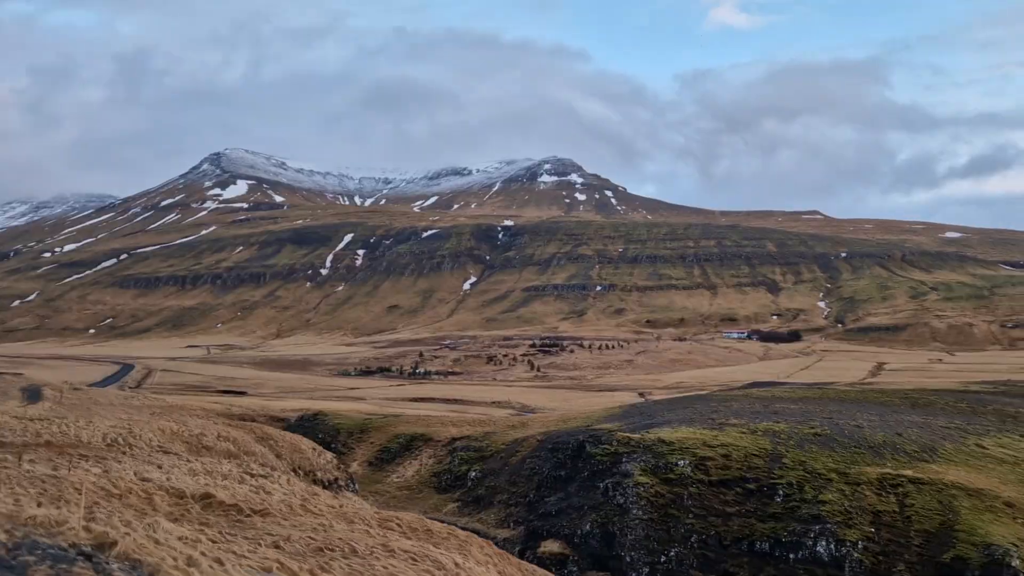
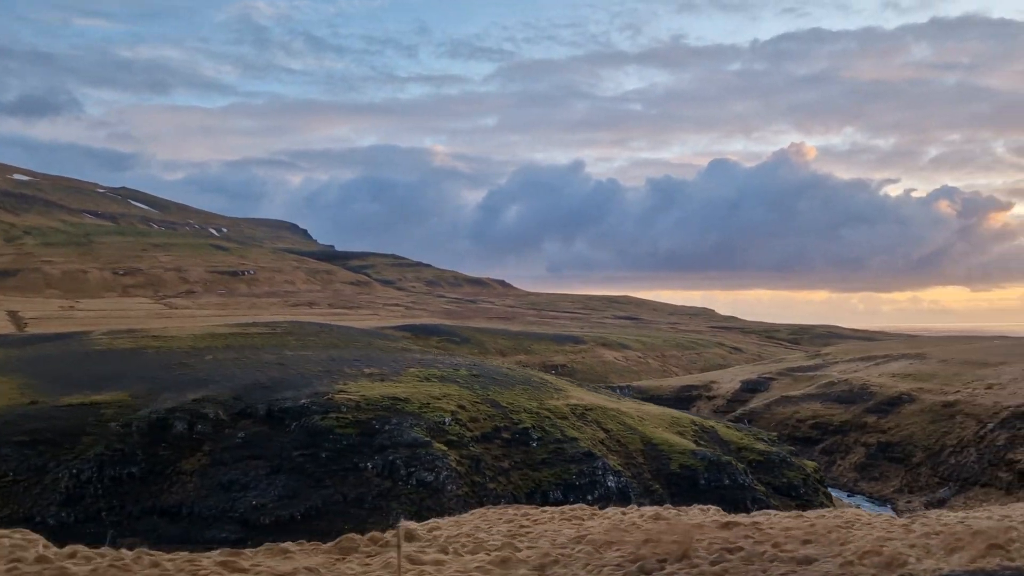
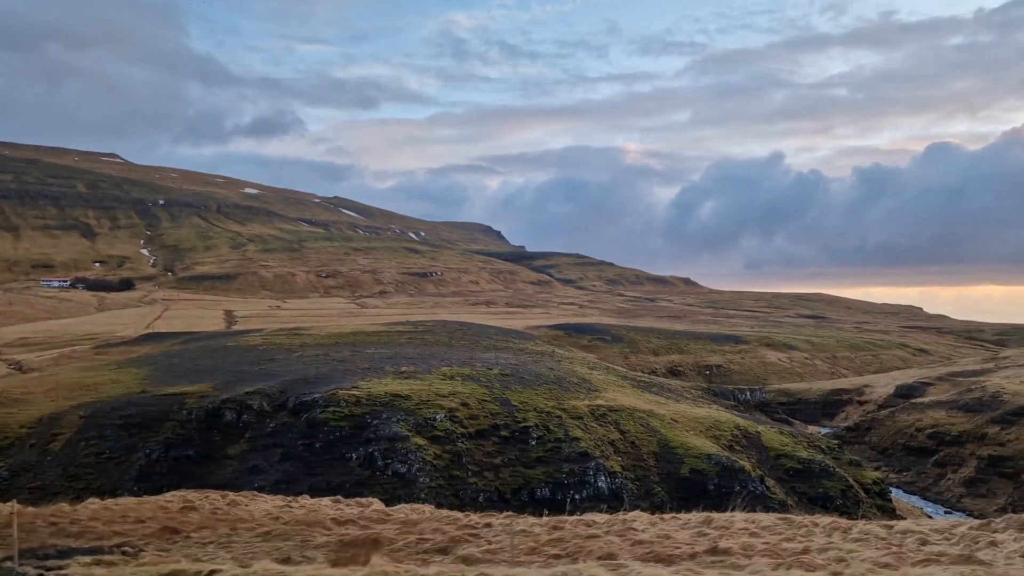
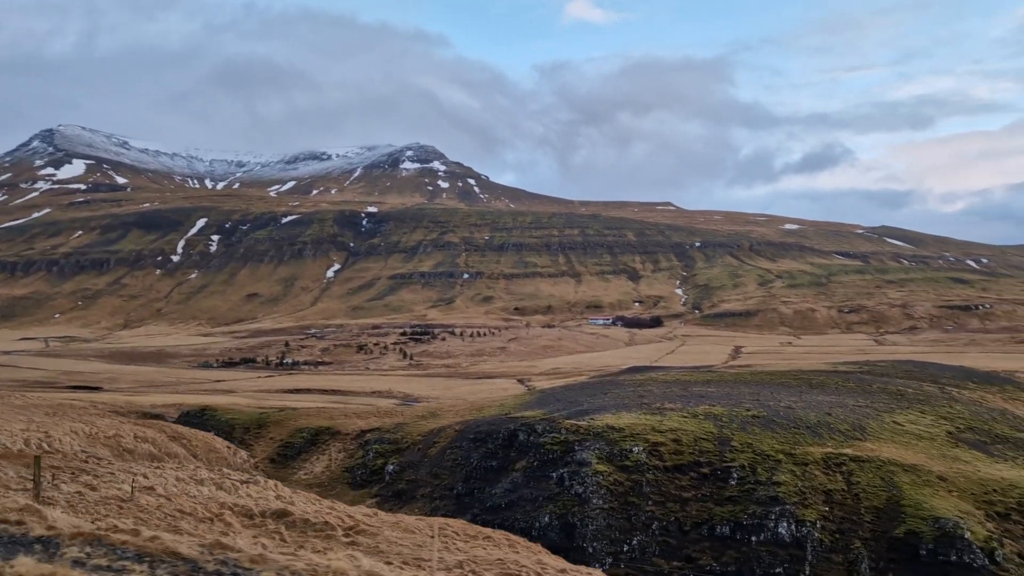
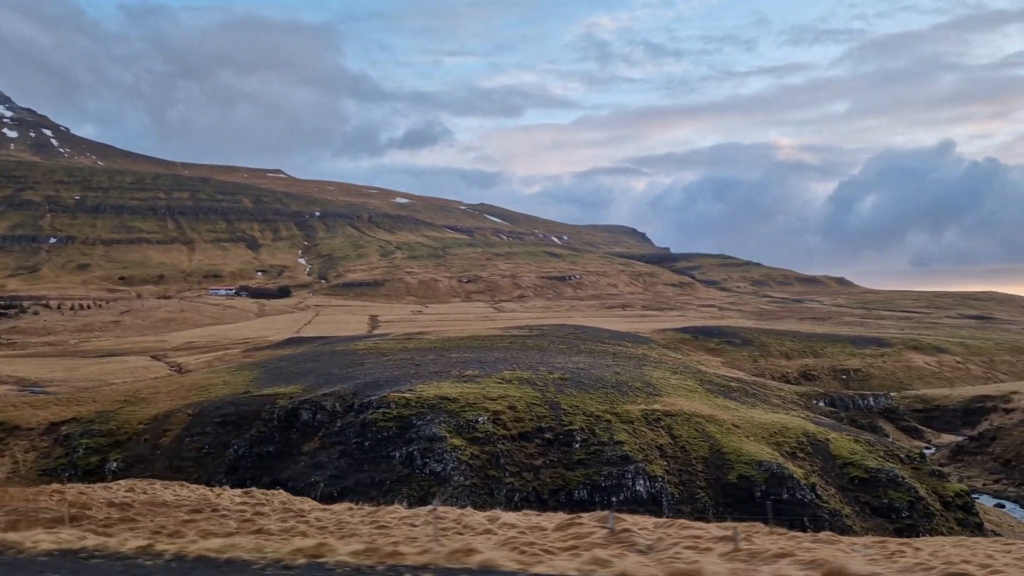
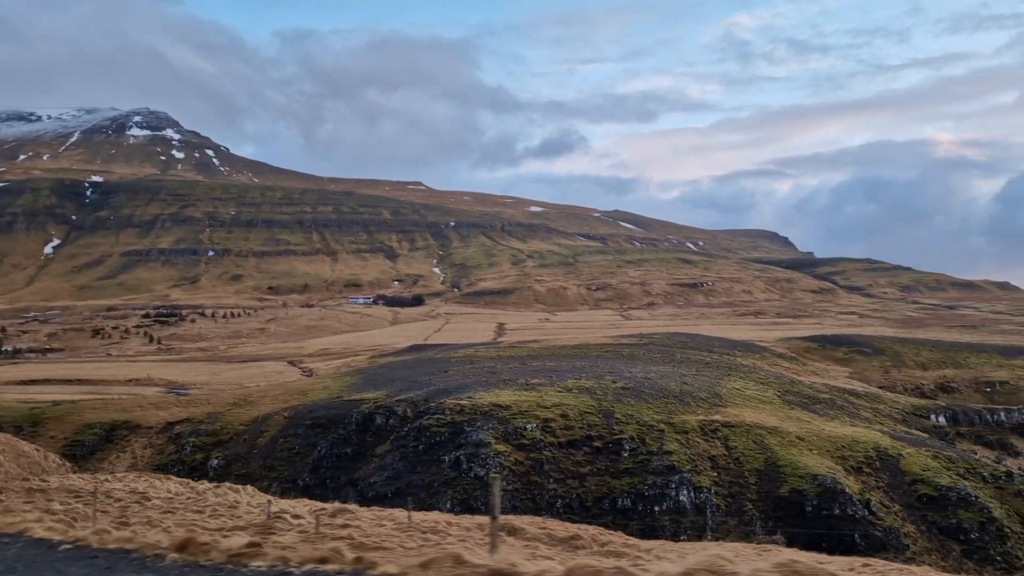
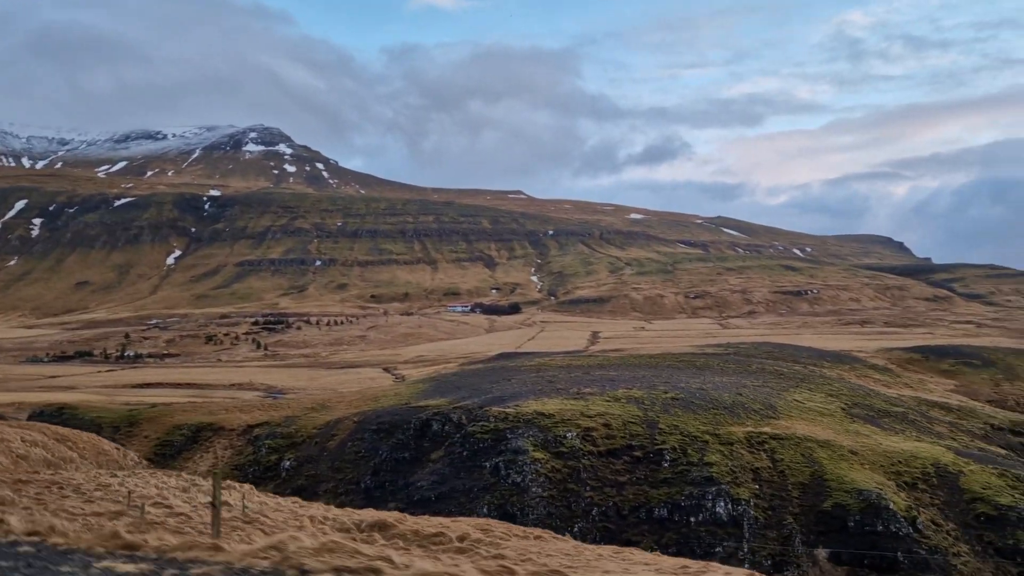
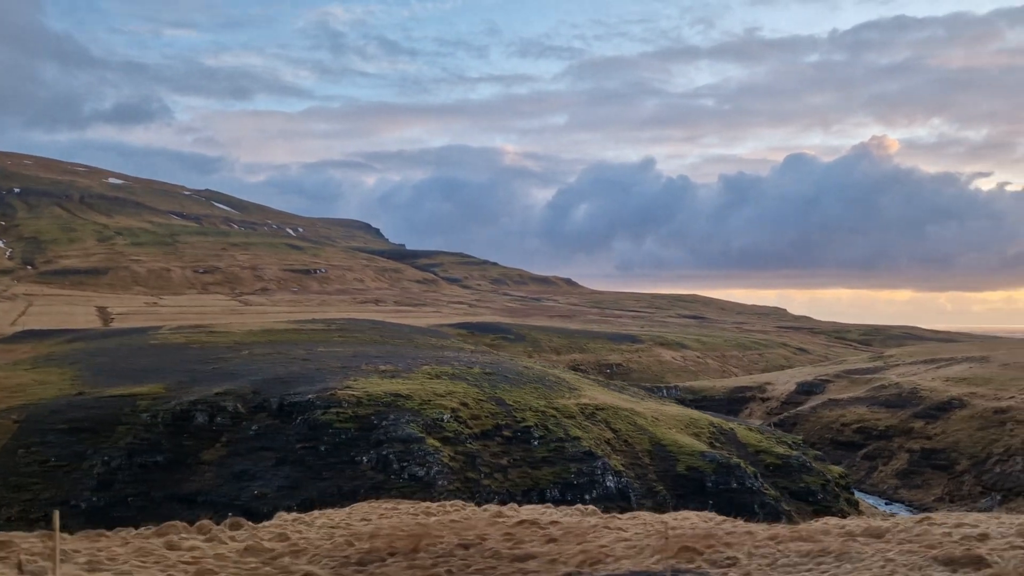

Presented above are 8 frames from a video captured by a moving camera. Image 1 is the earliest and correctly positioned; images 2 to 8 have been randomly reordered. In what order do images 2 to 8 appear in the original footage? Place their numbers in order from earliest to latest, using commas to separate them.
4, 7, 6, 5, 3, 8, 2
